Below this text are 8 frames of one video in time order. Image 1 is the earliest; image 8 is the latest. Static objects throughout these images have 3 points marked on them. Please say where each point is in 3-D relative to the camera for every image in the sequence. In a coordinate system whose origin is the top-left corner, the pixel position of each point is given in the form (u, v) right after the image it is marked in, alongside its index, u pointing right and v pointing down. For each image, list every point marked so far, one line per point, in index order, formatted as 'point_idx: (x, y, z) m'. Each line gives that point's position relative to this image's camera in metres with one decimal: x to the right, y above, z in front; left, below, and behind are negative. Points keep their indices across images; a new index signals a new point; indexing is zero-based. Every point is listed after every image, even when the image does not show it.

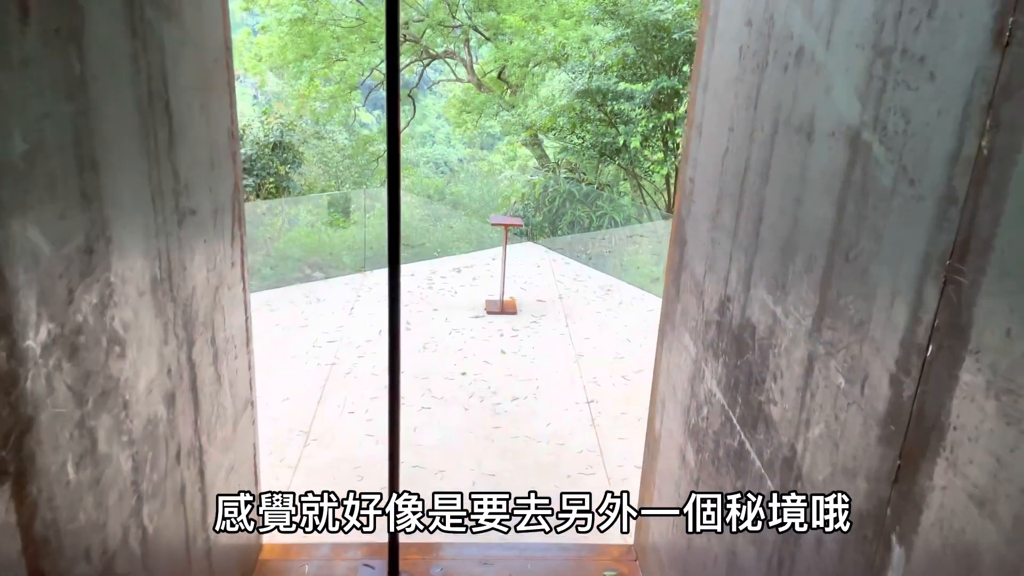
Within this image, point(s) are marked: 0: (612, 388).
0: (+0.6, -0.6, +4.8) m
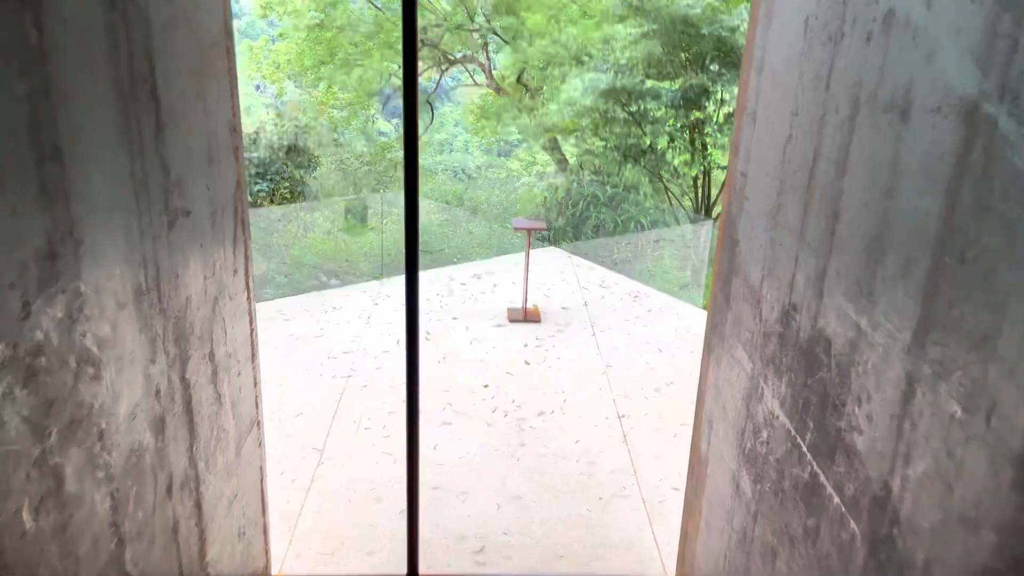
0: (+0.7, -0.6, +4.5) m
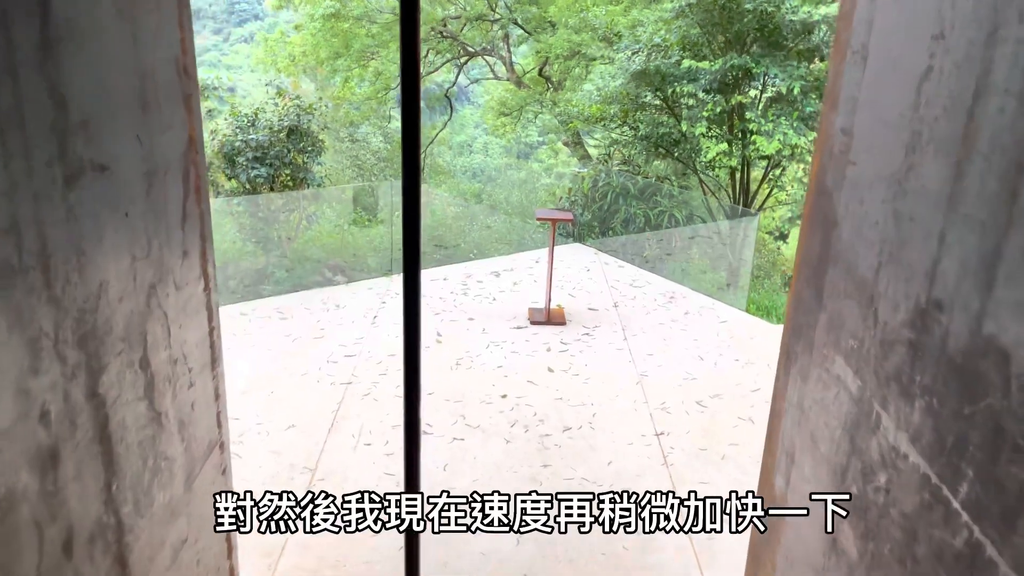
0: (+0.8, -0.6, +3.9) m
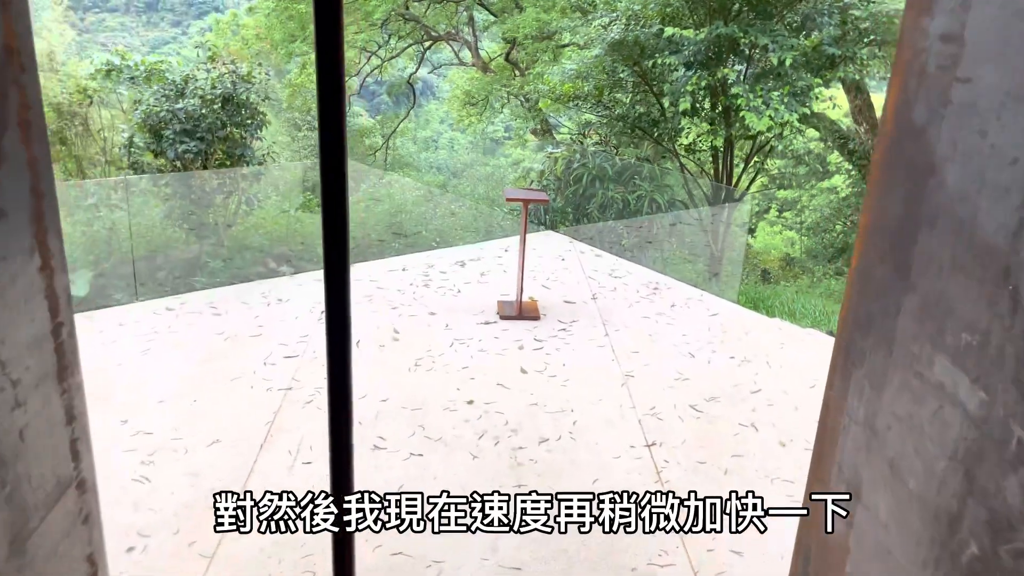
0: (+0.7, -0.6, +3.4) m
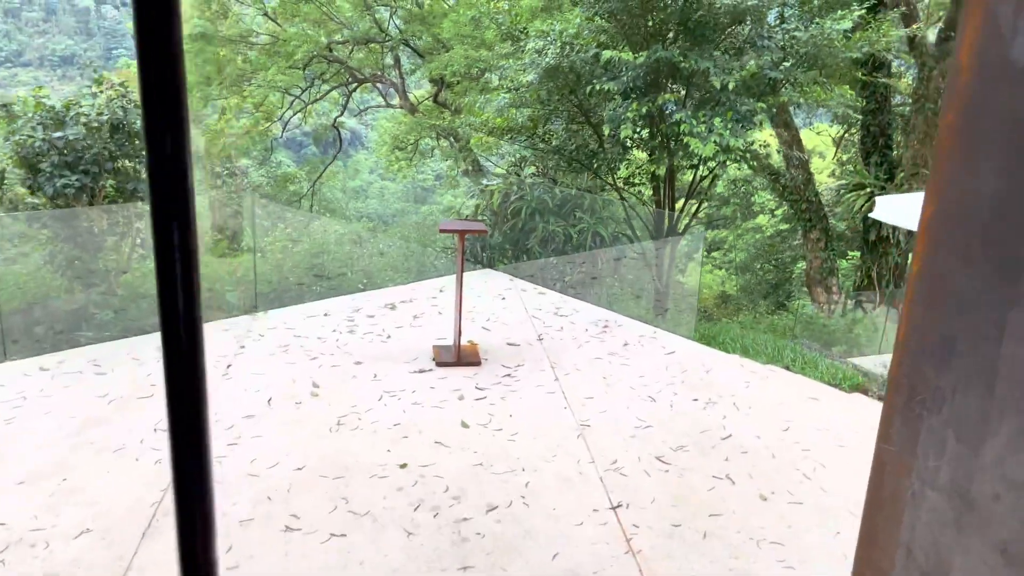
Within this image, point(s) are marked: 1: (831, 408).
0: (+0.5, -0.7, +2.9) m
1: (+1.4, -0.5, +3.5) m
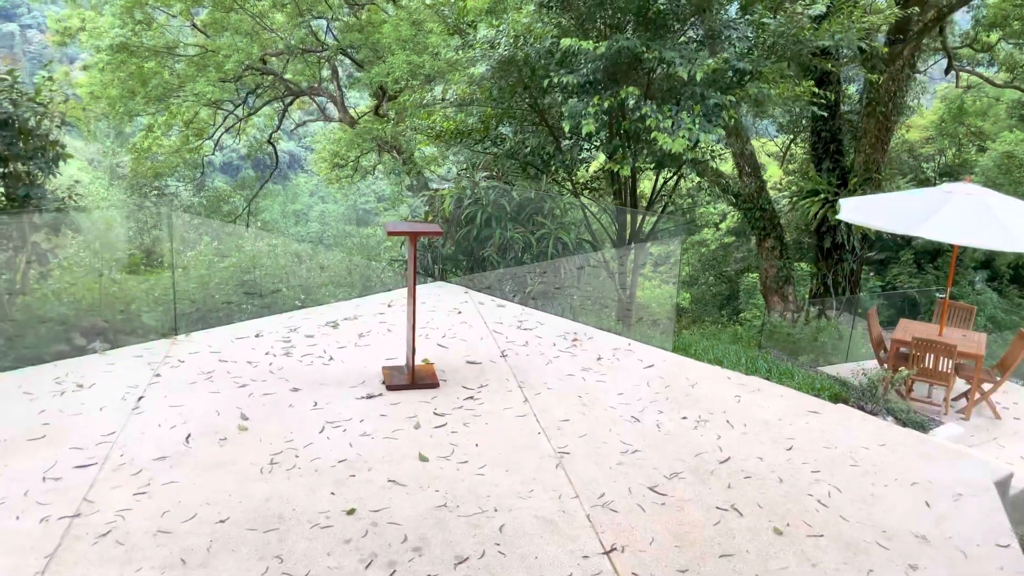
0: (+0.4, -0.7, +2.5) m
1: (+1.3, -0.5, +3.2) m
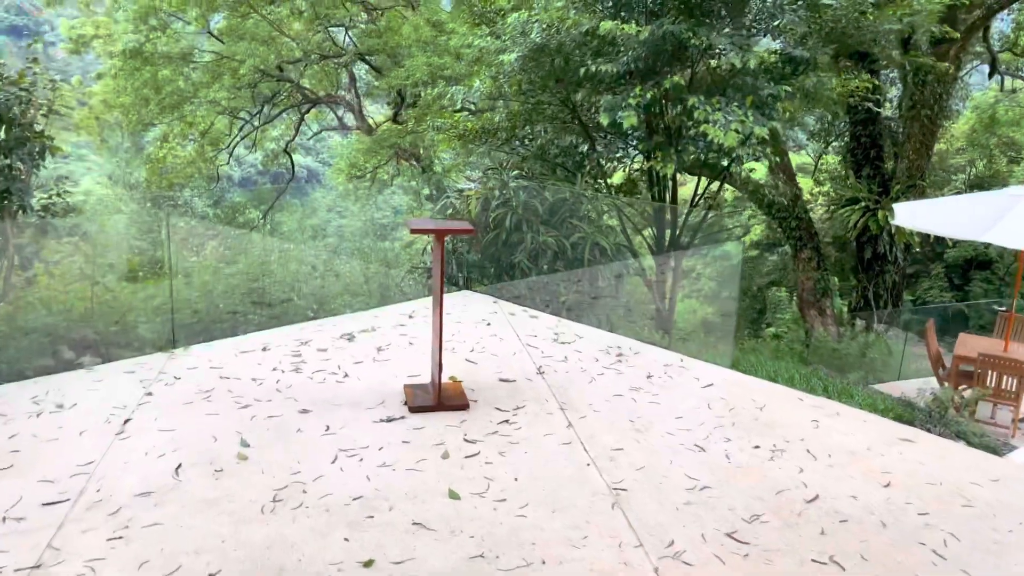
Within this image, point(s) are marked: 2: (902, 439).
0: (+0.5, -0.7, +2.0) m
1: (+1.4, -0.6, +2.7) m
2: (+1.4, -0.5, +2.8) m
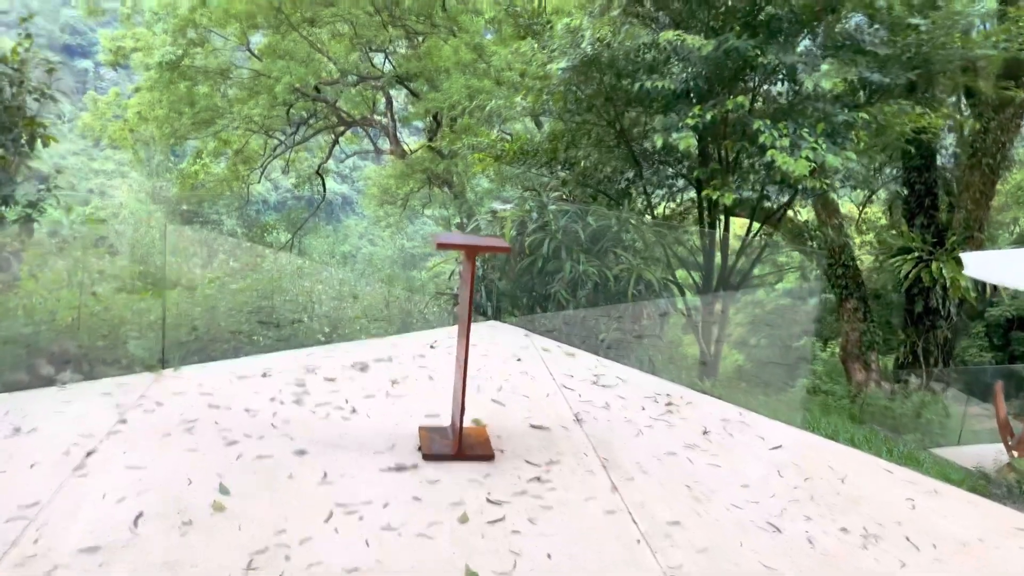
0: (+0.6, -0.8, +1.6) m
1: (+1.5, -0.7, +2.2) m
2: (+1.5, -0.7, +2.3) m
